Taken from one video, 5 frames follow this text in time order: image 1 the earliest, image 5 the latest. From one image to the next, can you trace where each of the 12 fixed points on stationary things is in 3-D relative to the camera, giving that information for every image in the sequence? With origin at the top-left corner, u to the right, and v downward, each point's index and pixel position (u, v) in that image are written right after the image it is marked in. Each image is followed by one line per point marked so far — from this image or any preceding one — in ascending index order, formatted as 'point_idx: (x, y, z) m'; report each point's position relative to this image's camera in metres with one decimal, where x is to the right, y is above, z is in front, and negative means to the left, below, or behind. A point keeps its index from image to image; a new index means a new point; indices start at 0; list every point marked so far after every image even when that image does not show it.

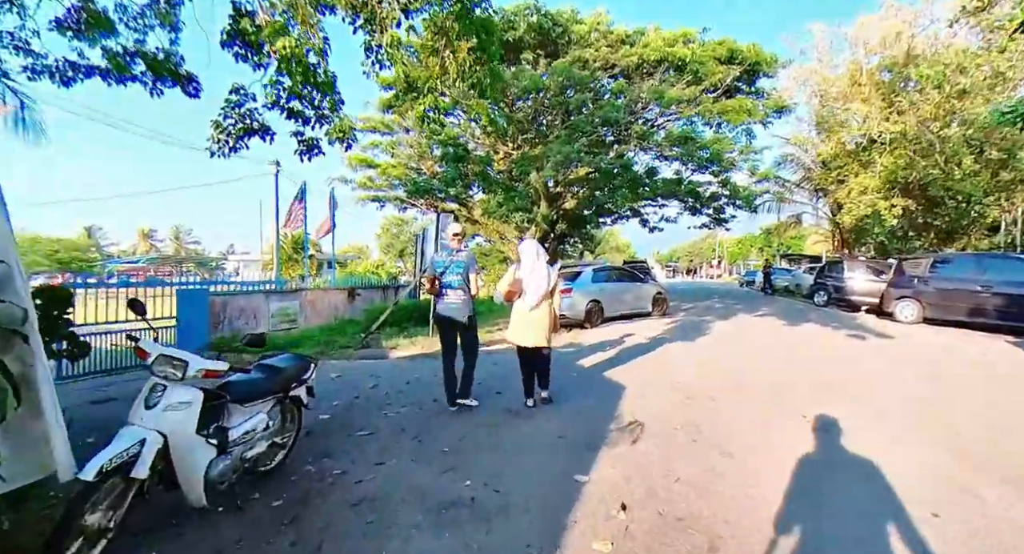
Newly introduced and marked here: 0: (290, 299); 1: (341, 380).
0: (-5.5, -0.6, +11.9) m
1: (-2.5, -1.5, +7.0) m
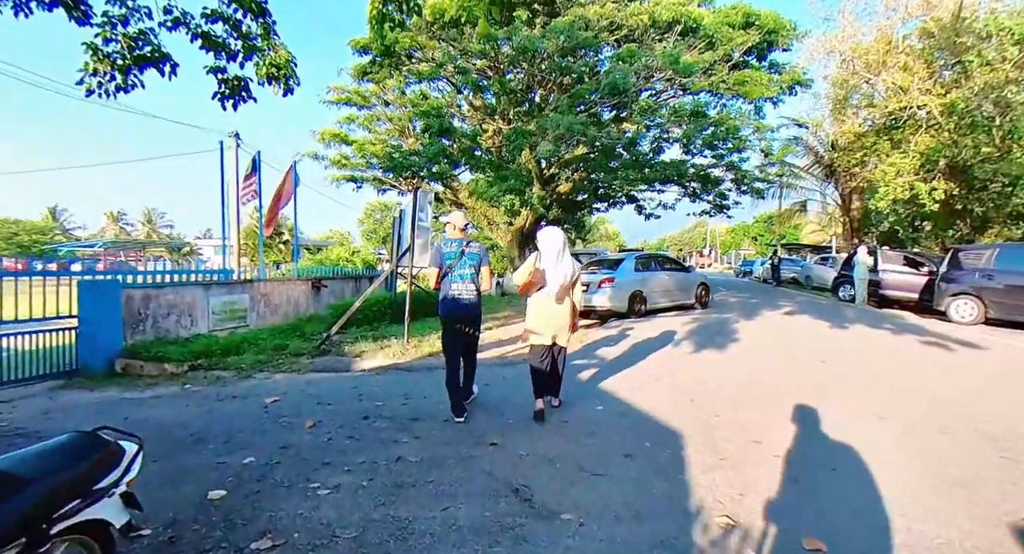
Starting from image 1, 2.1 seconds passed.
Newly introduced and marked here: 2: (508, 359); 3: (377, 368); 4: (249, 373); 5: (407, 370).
0: (-5.7, -0.3, +9.9) m
1: (-2.5, -1.4, +5.1) m
2: (-0.1, -1.3, +7.2) m
3: (-1.9, -1.3, +6.8) m
4: (-3.8, -1.4, +6.9) m
5: (-1.5, -1.3, +6.7) m
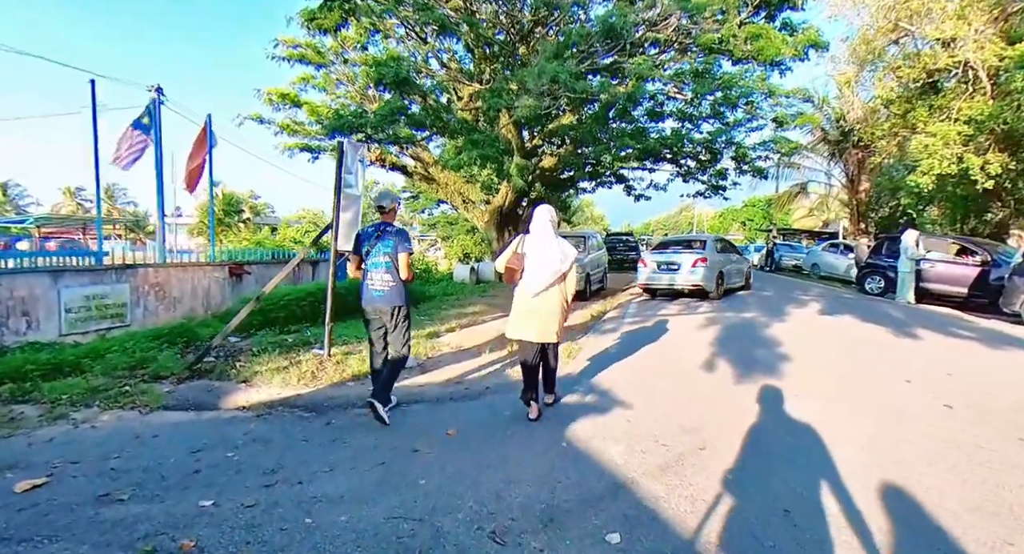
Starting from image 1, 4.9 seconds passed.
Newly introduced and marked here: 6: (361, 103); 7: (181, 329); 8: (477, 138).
0: (-6.2, -0.1, +7.4) m
1: (-2.9, -1.3, +2.7) m
2: (-0.5, -1.2, +4.9) m
3: (-2.3, -1.2, +4.5) m
4: (-4.2, -1.3, +4.5) m
5: (-1.9, -1.2, +4.3) m
6: (-5.8, +6.7, +18.4) m
7: (-5.0, -0.8, +7.3) m
8: (-1.0, +3.9, +13.5) m
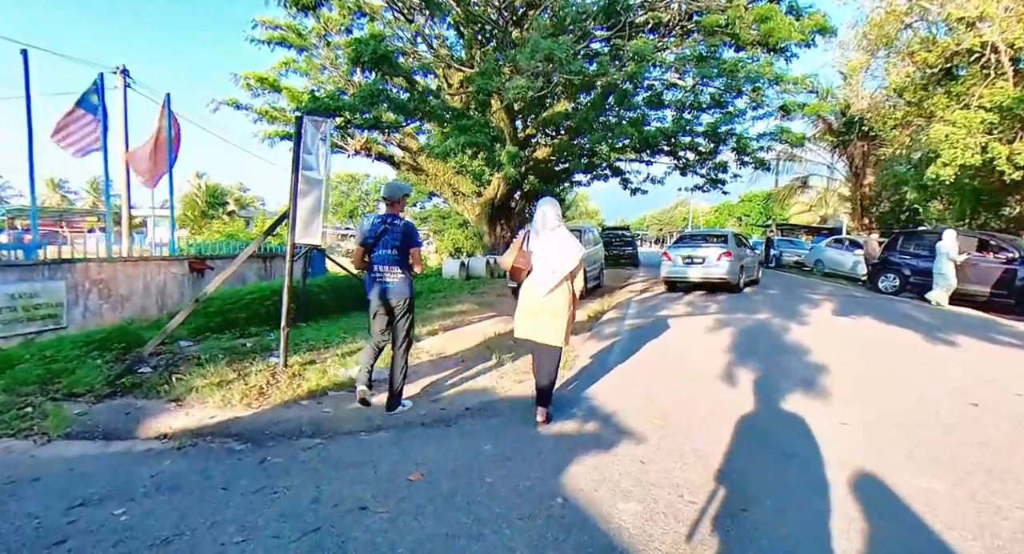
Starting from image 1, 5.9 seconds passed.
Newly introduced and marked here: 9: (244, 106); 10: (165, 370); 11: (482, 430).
0: (-6.3, 0.0, +6.5) m
1: (-3.0, -1.4, +1.9) m
2: (-0.6, -1.2, +4.1) m
3: (-2.4, -1.2, +3.6) m
4: (-4.4, -1.2, +3.7) m
5: (-2.0, -1.2, +3.5) m
6: (-6.0, +6.8, +17.4) m
7: (-5.1, -0.7, +6.4) m
8: (-1.2, +4.0, +12.6) m
9: (-9.3, +5.9, +16.7) m
10: (-3.7, -1.0, +5.2) m
11: (-0.2, -1.2, +3.6) m
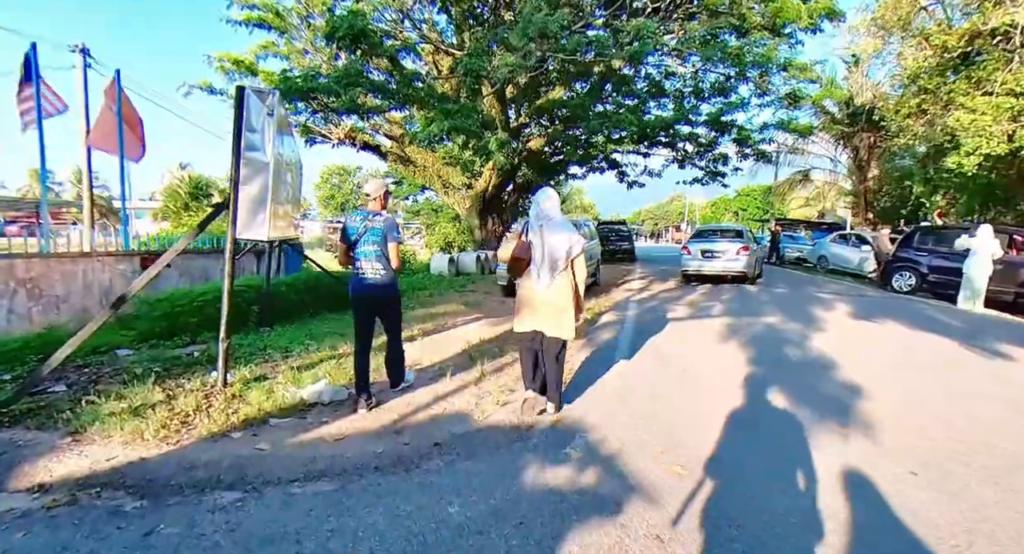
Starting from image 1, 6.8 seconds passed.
0: (-6.5, 0.0, +5.6) m
1: (-3.1, -1.4, +1.1) m
2: (-0.8, -1.2, +3.3) m
3: (-2.6, -1.2, +2.8) m
4: (-4.5, -1.3, +2.8) m
5: (-2.1, -1.2, +2.7) m
6: (-6.3, +7.0, +16.4) m
7: (-5.3, -0.7, +5.5) m
8: (-1.4, +4.1, +11.7) m
9: (-9.5, +6.0, +15.7) m
10: (-3.9, -1.0, +4.4) m
11: (-0.4, -1.2, +2.9) m
